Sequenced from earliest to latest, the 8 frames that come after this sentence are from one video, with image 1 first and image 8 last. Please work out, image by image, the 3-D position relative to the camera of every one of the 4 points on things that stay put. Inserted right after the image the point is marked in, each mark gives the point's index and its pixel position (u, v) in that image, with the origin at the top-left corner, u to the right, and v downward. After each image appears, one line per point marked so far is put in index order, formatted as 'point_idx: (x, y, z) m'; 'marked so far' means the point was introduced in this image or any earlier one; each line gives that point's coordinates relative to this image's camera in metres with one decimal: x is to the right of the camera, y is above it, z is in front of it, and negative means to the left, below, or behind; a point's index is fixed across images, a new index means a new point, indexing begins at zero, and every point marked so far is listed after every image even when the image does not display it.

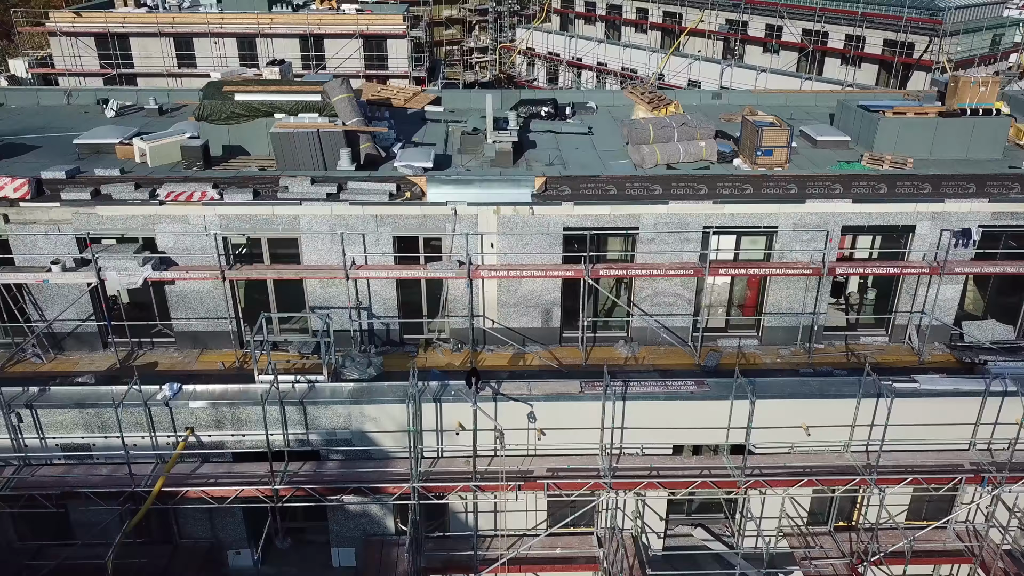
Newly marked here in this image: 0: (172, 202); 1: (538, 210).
0: (-6.3, +1.6, +18.1) m
1: (+0.5, +1.5, +18.8) m
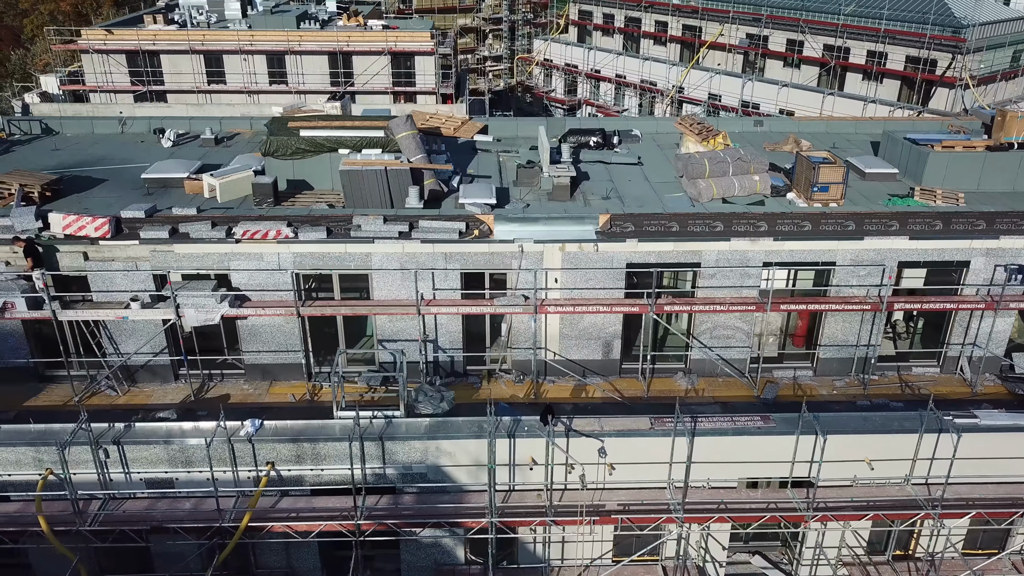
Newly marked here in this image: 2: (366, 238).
0: (-5.0, +1.0, +18.6) m
1: (+1.7, +0.8, +19.2) m
2: (-2.8, +1.0, +18.7) m
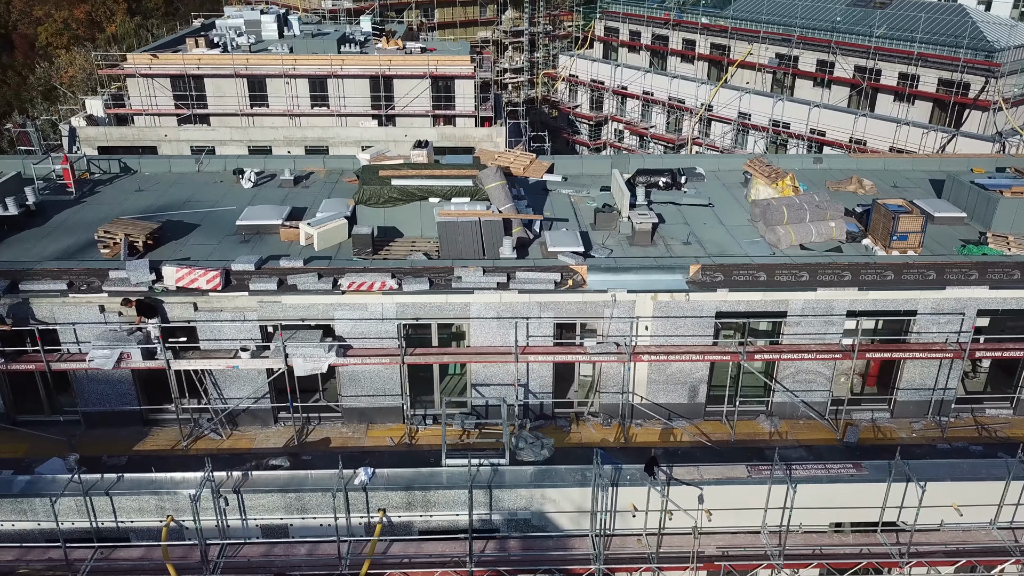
0: (-3.1, 0.0, +19.2) m
1: (+3.6, -0.1, +19.9) m
2: (-0.9, 0.0, +19.4) m
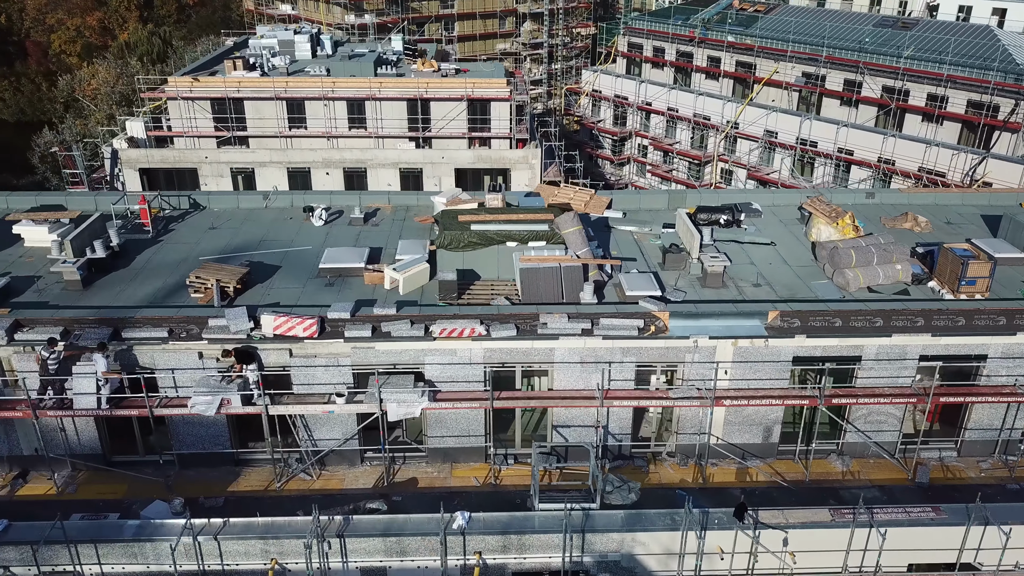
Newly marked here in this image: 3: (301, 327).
0: (-1.4, -1.0, +19.8) m
1: (+5.4, -1.1, +20.5) m
2: (+0.8, -0.9, +20.0) m
3: (-4.2, -0.8, +19.7) m
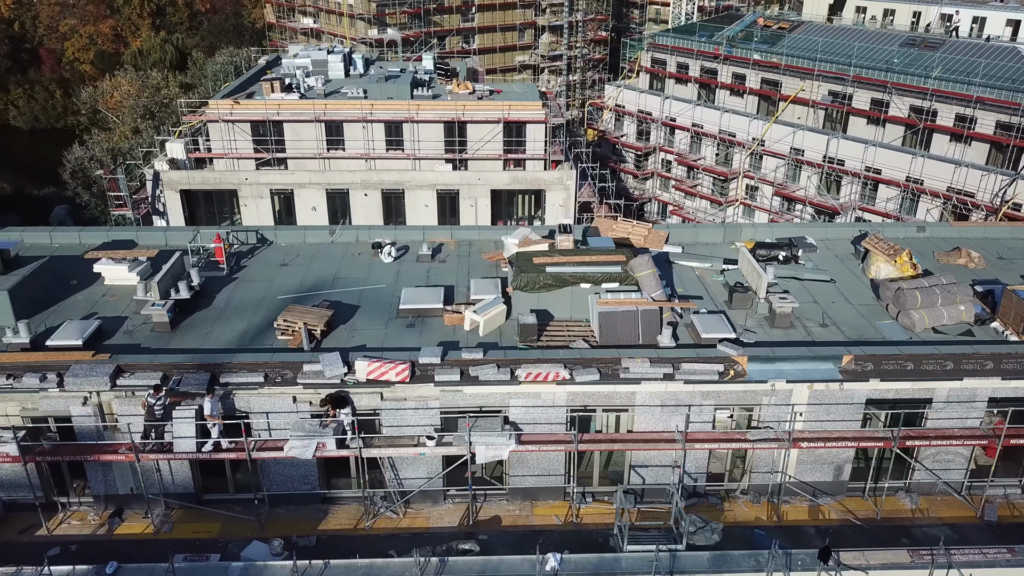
0: (+0.4, -1.9, +20.5) m
1: (+7.1, -2.0, +21.1) m
2: (+2.6, -1.9, +20.6) m
3: (-2.4, -1.7, +20.3) m
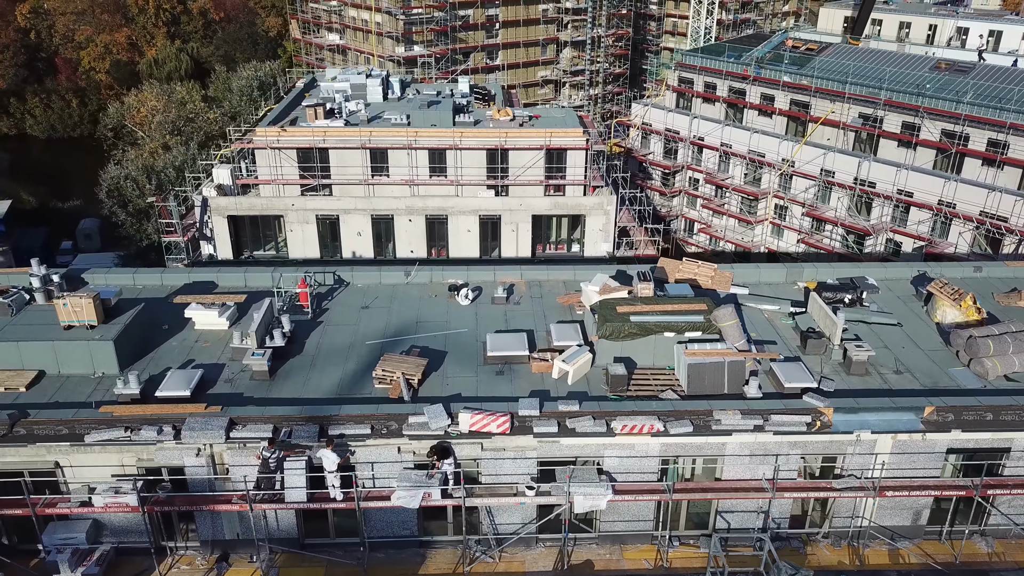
0: (+2.5, -3.1, +21.3) m
1: (+9.2, -3.2, +21.9) m
2: (+4.7, -3.1, +21.4) m
3: (-0.3, -2.9, +21.1) m
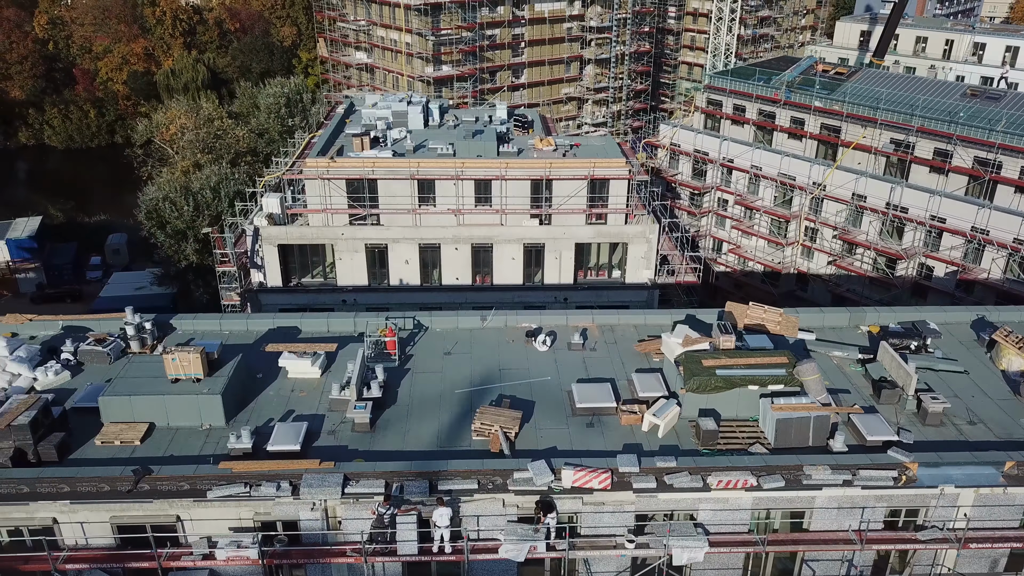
0: (+4.7, -4.5, +22.2) m
1: (+11.5, -4.6, +22.9) m
2: (+6.9, -4.5, +22.4) m
3: (+1.9, -4.3, +22.0) m
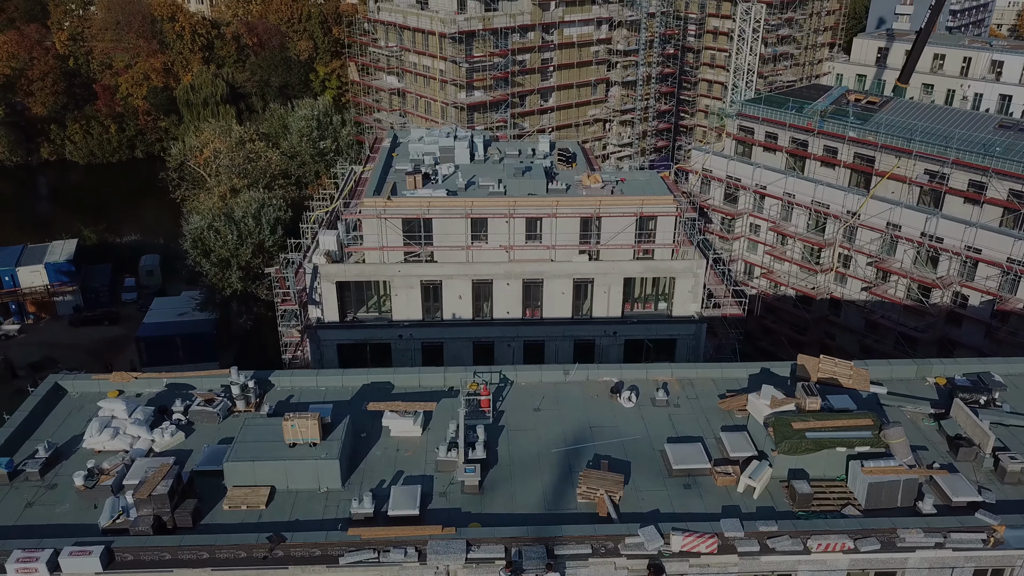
0: (+7.4, -6.3, +23.5) m
1: (+14.1, -6.4, +24.2) m
2: (+9.6, -6.2, +23.7) m
3: (+4.6, -6.1, +23.4) m
